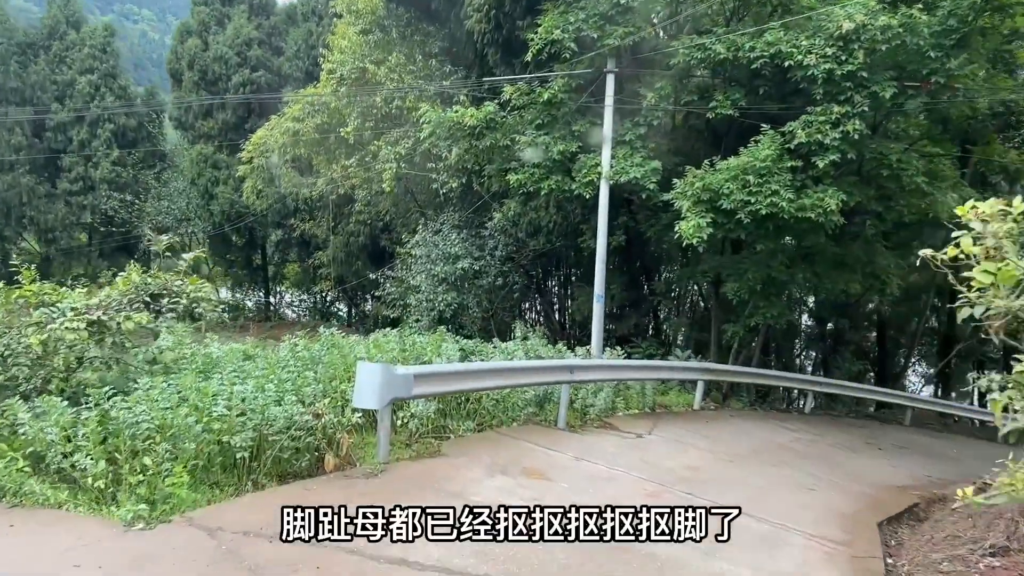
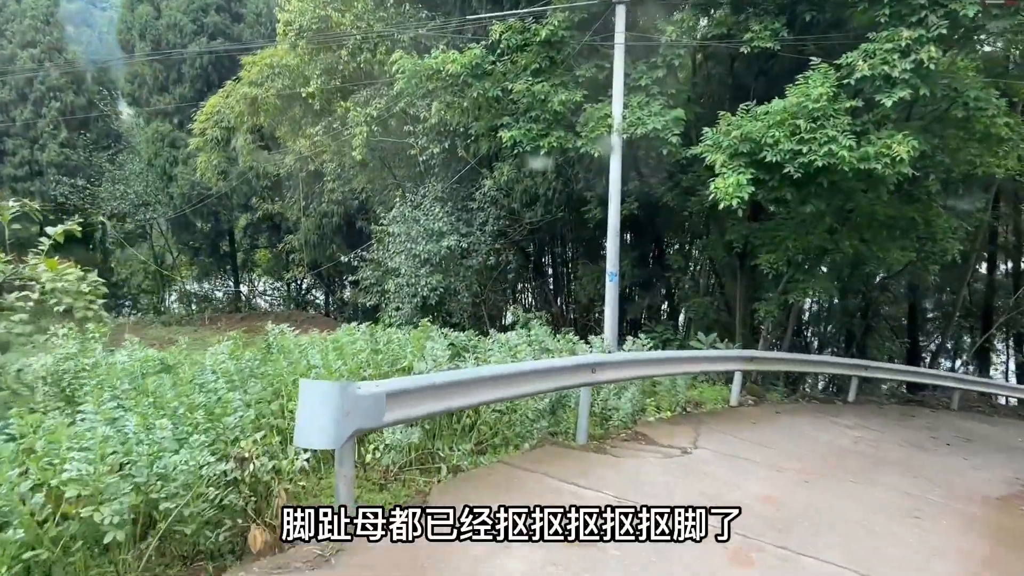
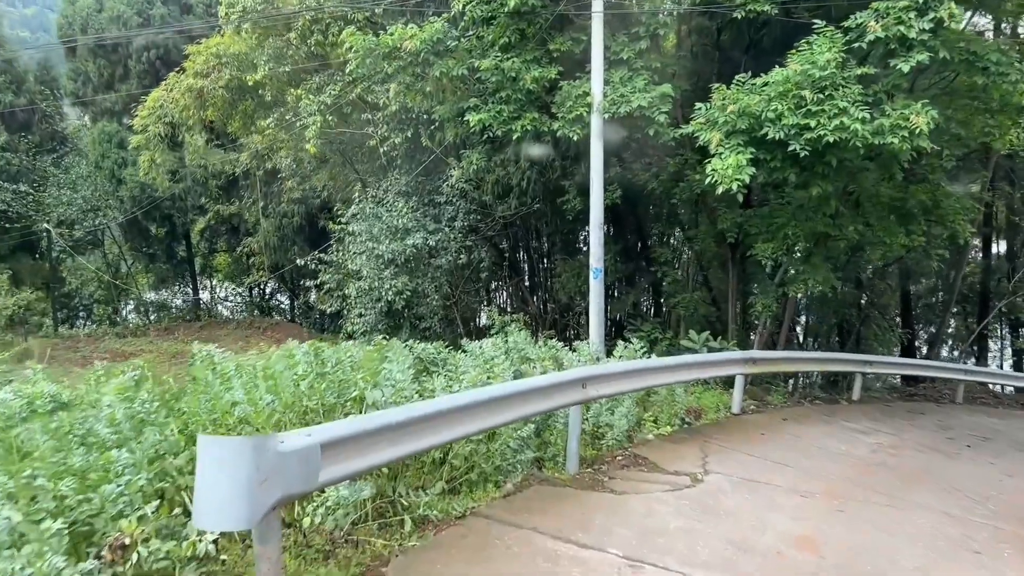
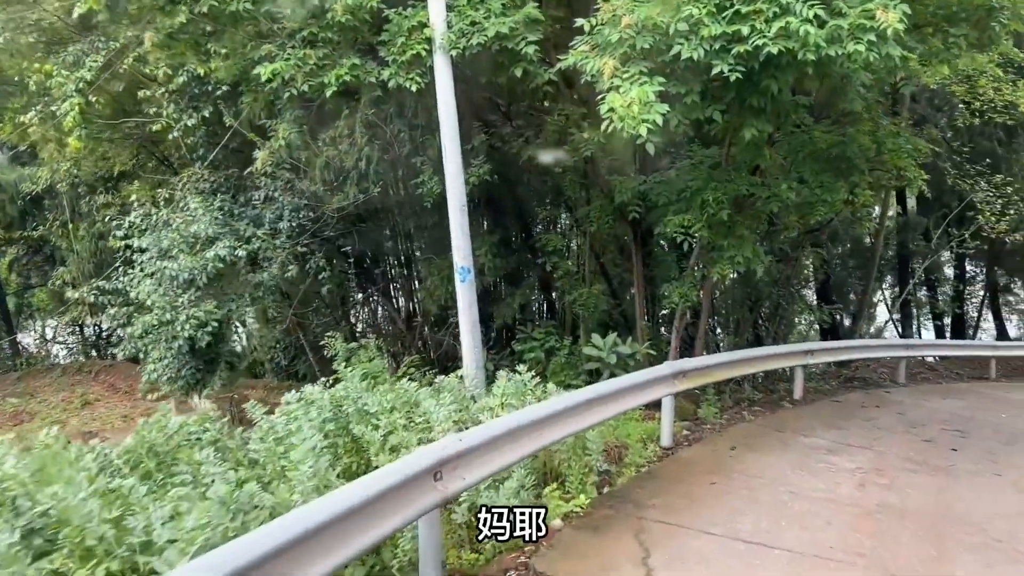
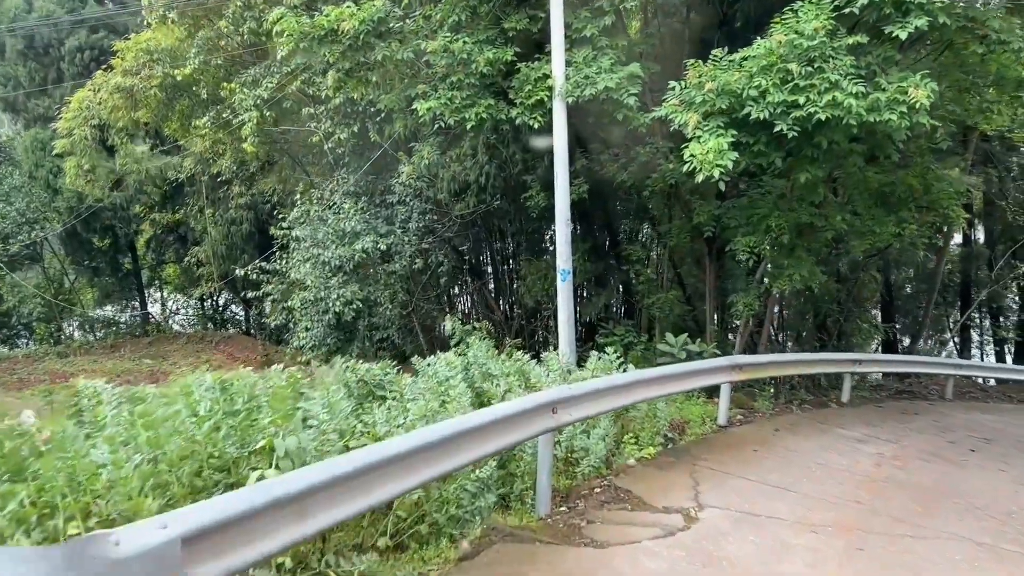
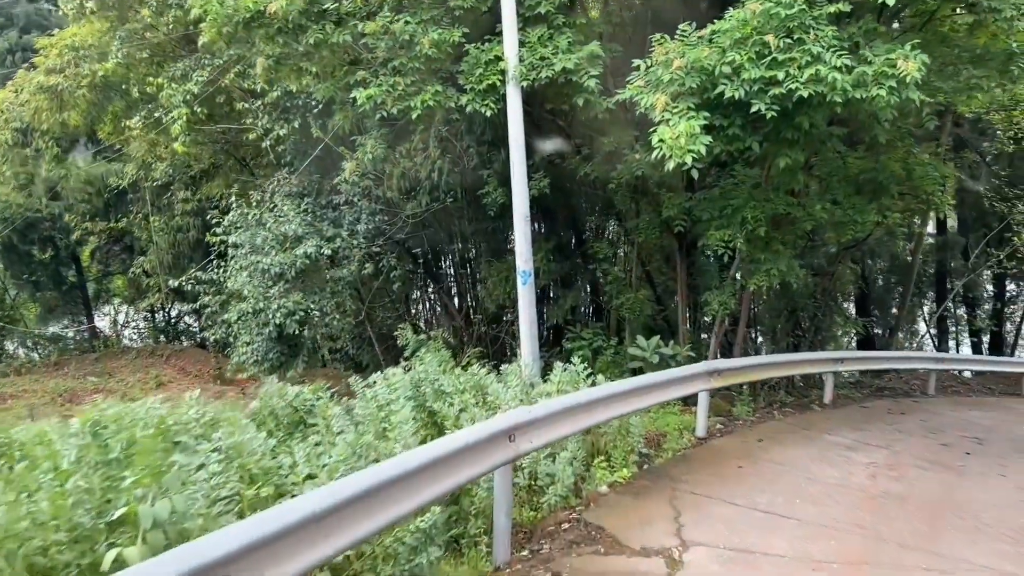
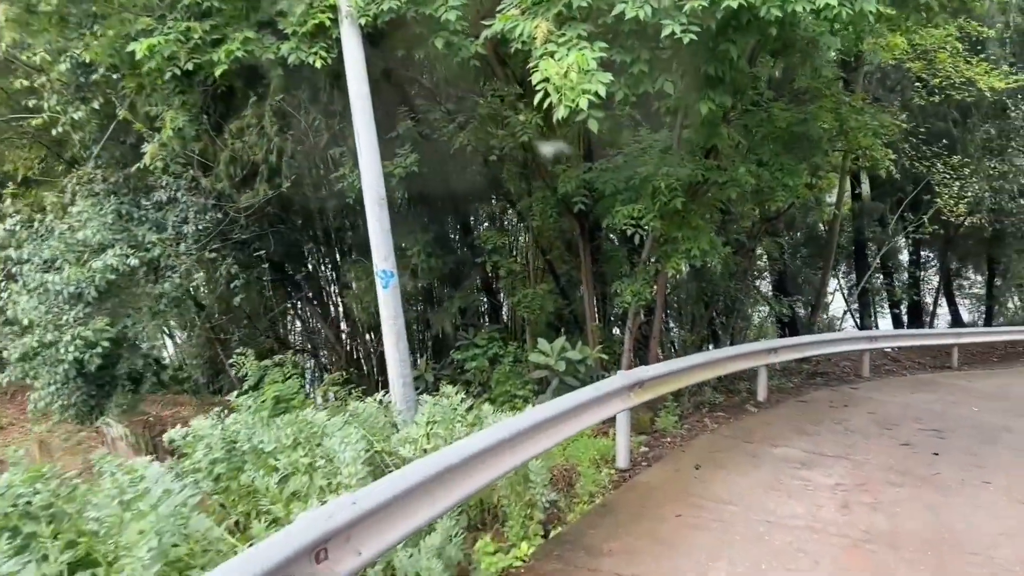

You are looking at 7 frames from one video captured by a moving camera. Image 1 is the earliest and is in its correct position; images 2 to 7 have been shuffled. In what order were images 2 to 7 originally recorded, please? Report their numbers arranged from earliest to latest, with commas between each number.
2, 3, 5, 6, 4, 7
